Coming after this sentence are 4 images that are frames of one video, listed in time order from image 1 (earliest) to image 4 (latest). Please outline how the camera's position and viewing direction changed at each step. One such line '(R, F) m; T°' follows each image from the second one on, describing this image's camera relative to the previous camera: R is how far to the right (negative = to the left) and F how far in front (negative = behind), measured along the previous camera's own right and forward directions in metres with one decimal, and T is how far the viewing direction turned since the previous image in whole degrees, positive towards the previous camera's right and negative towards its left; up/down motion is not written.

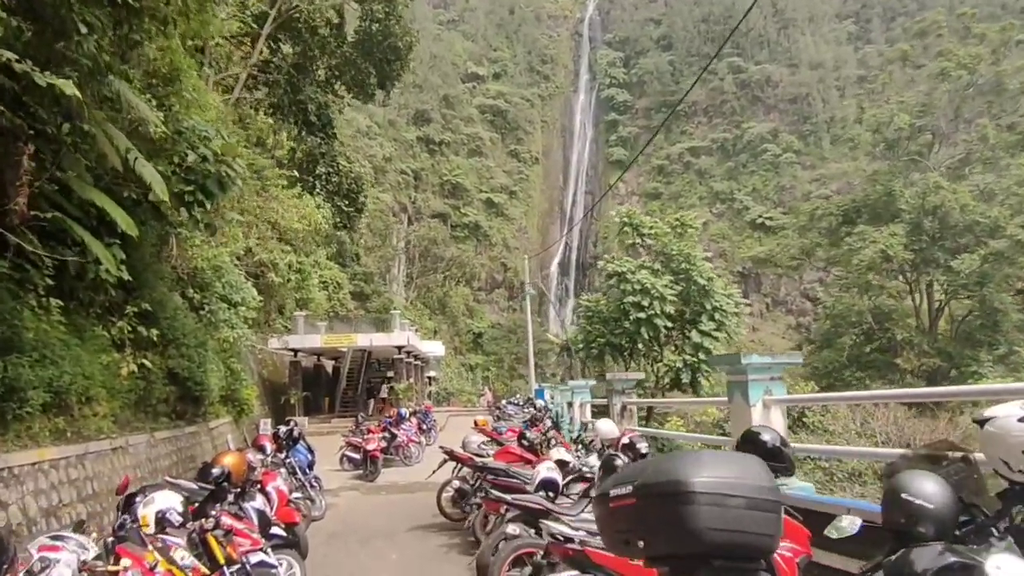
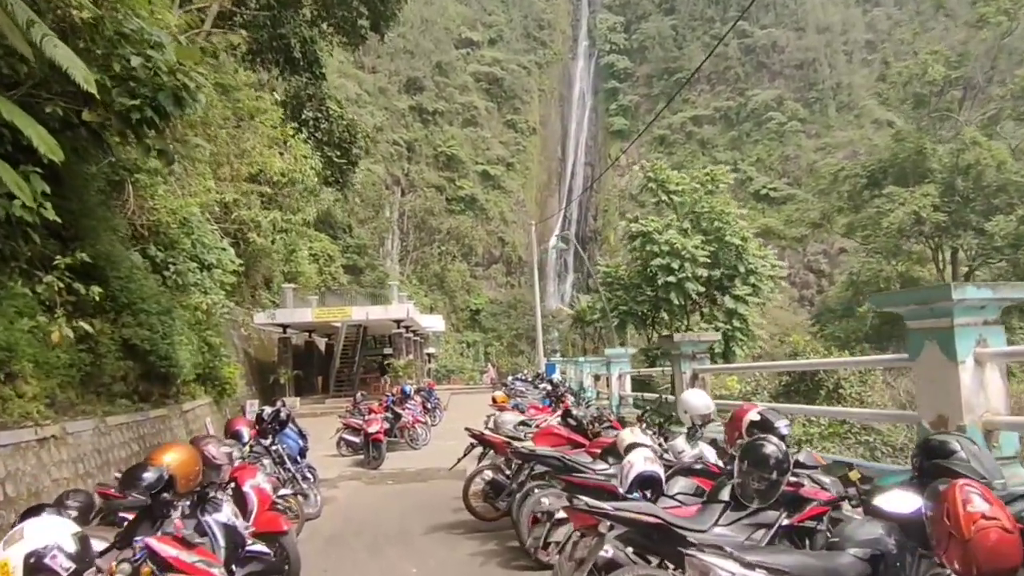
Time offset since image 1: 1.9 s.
(-0.3, +1.4) m; 0°
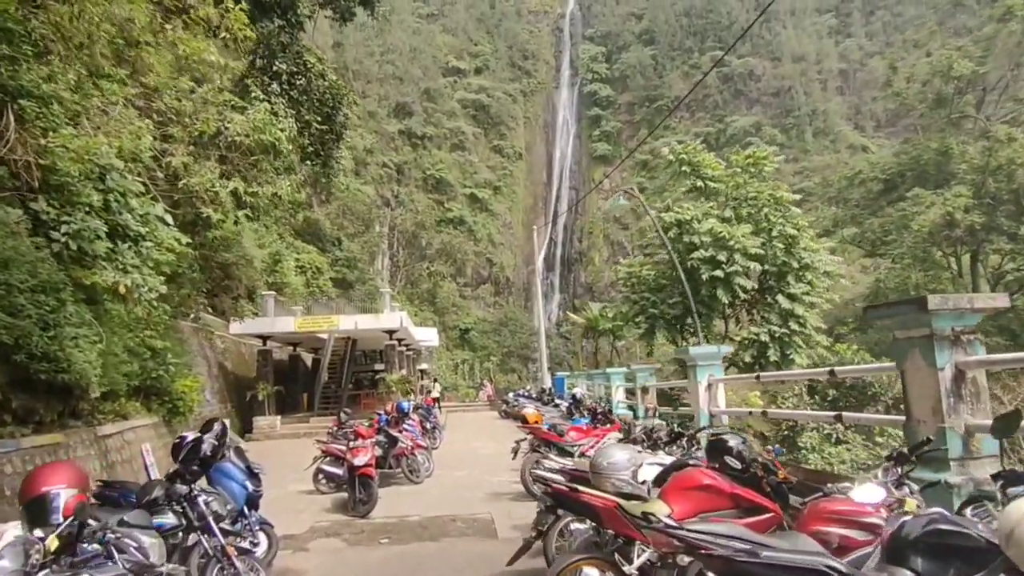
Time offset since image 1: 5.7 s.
(-0.4, +2.2) m; +1°
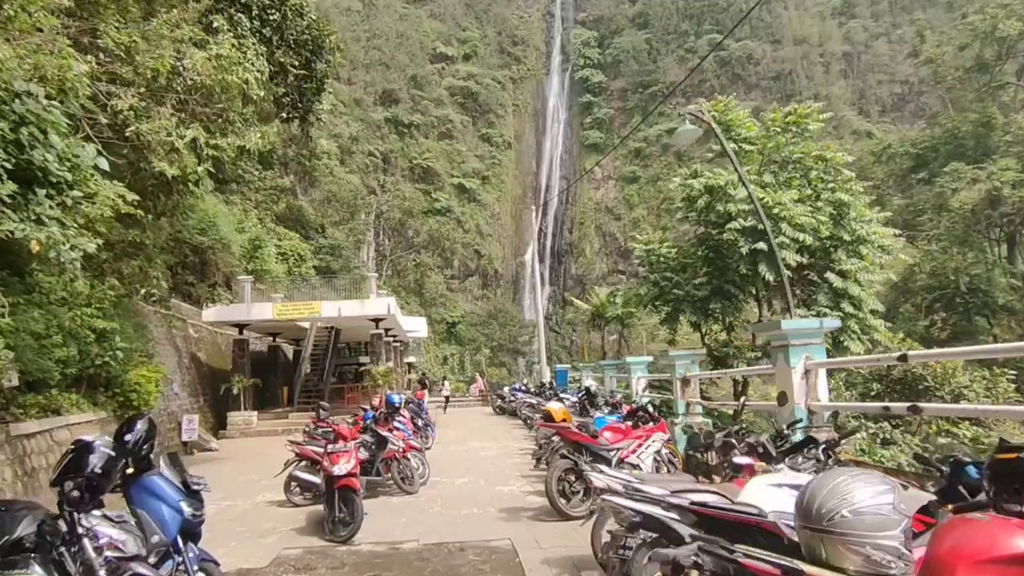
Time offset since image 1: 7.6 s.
(-0.3, +1.3) m; +1°
